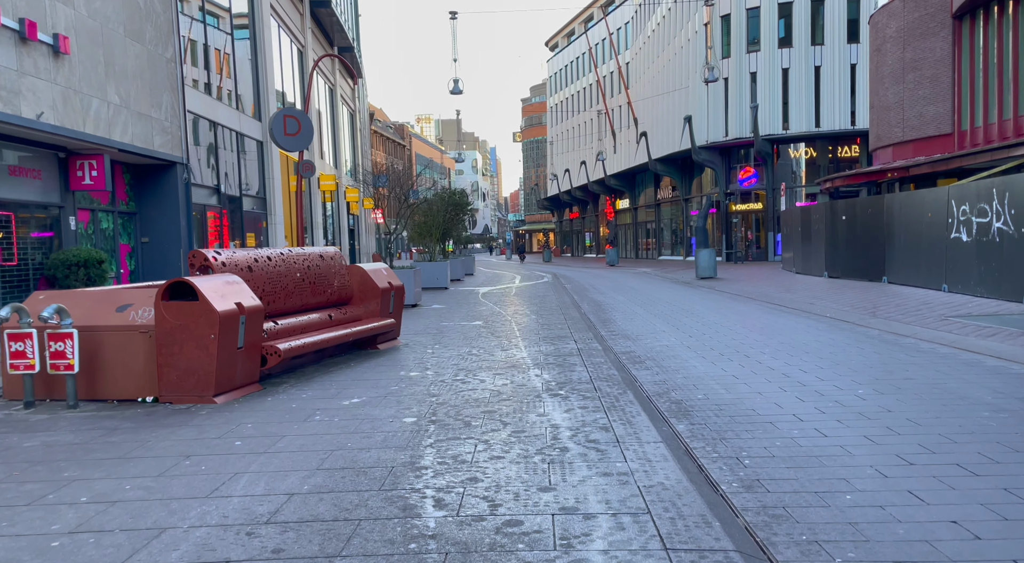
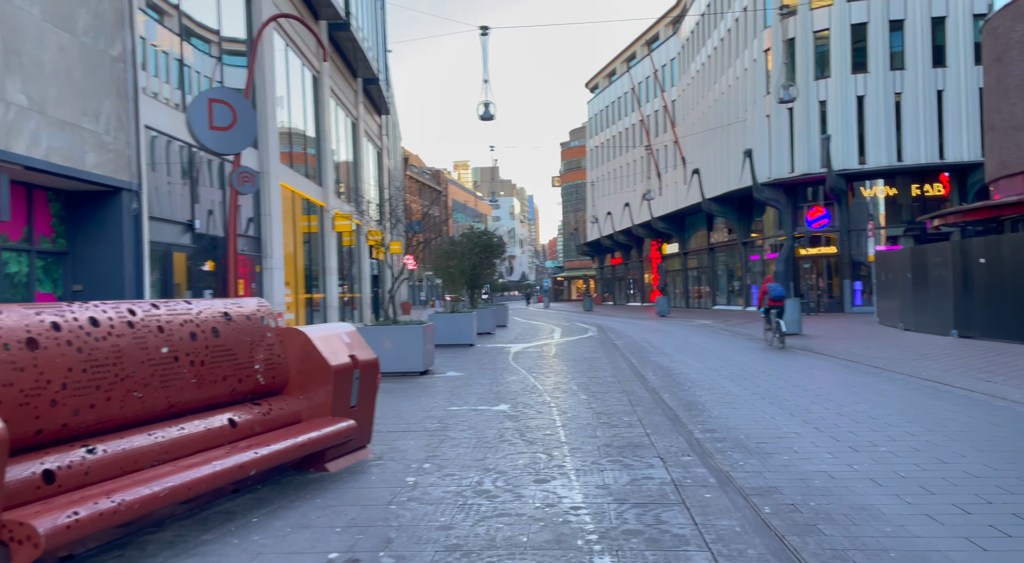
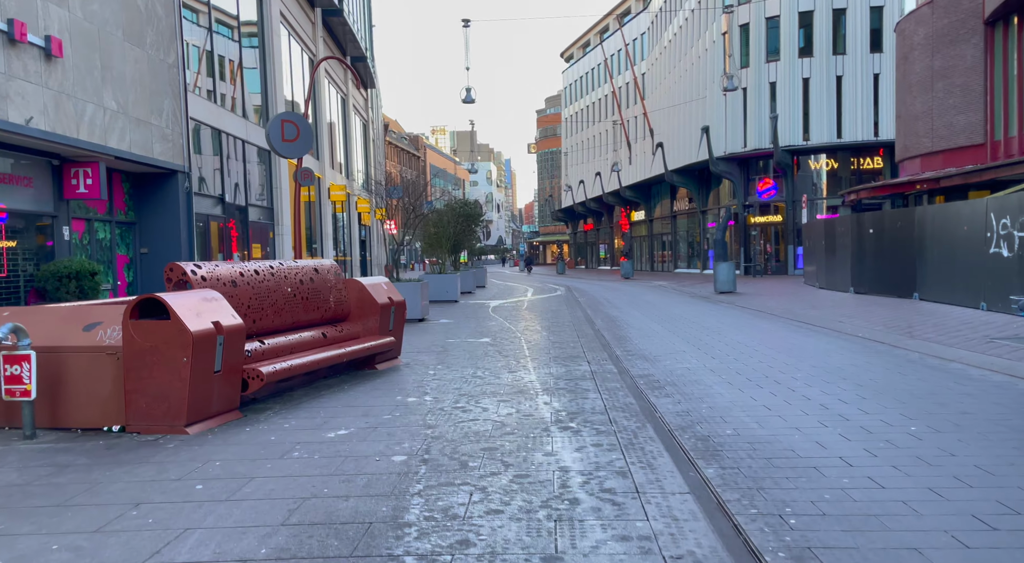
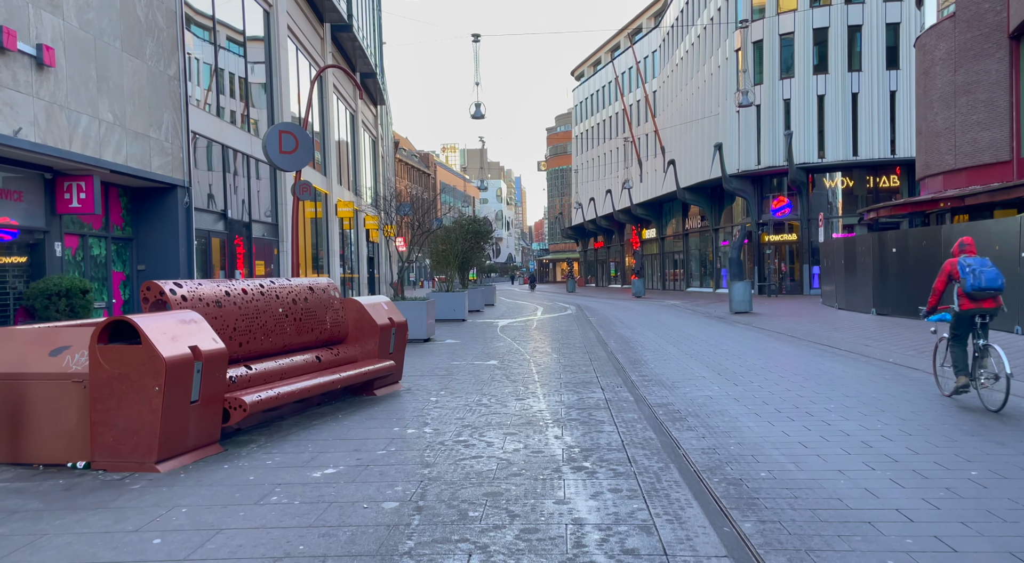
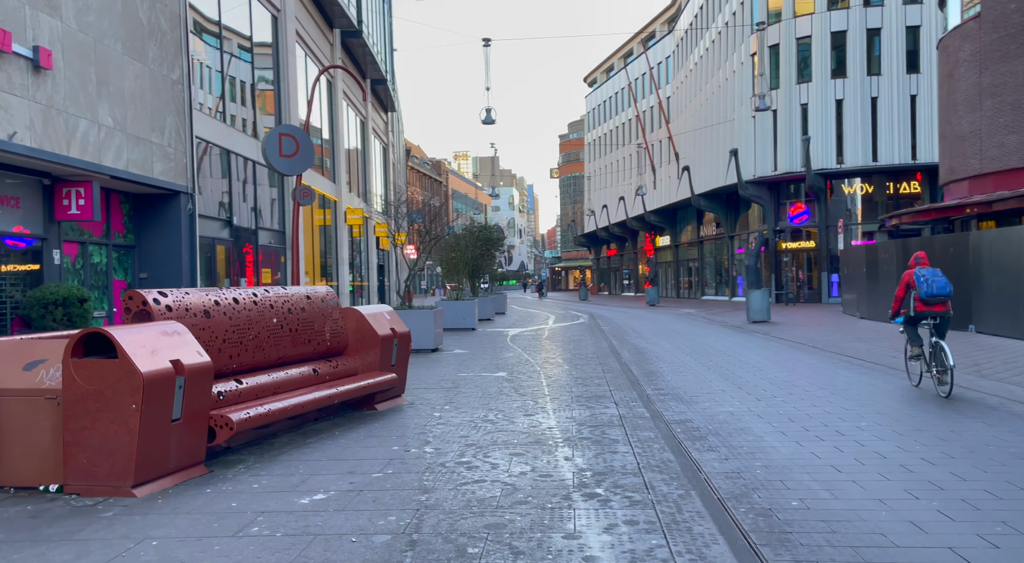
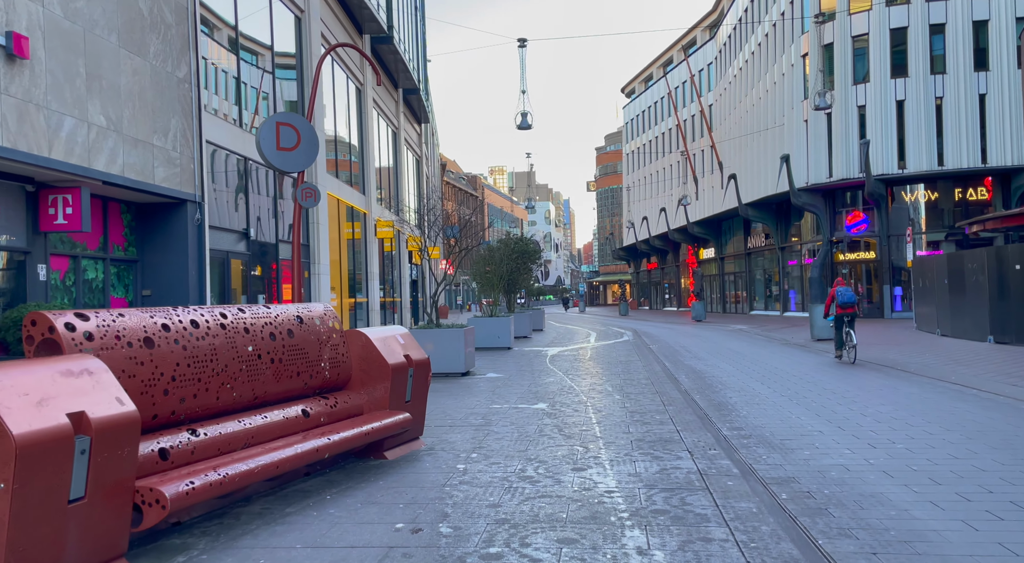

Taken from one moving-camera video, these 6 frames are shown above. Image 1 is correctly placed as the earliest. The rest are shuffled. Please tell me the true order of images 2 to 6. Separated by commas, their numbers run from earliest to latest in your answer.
3, 4, 5, 6, 2
